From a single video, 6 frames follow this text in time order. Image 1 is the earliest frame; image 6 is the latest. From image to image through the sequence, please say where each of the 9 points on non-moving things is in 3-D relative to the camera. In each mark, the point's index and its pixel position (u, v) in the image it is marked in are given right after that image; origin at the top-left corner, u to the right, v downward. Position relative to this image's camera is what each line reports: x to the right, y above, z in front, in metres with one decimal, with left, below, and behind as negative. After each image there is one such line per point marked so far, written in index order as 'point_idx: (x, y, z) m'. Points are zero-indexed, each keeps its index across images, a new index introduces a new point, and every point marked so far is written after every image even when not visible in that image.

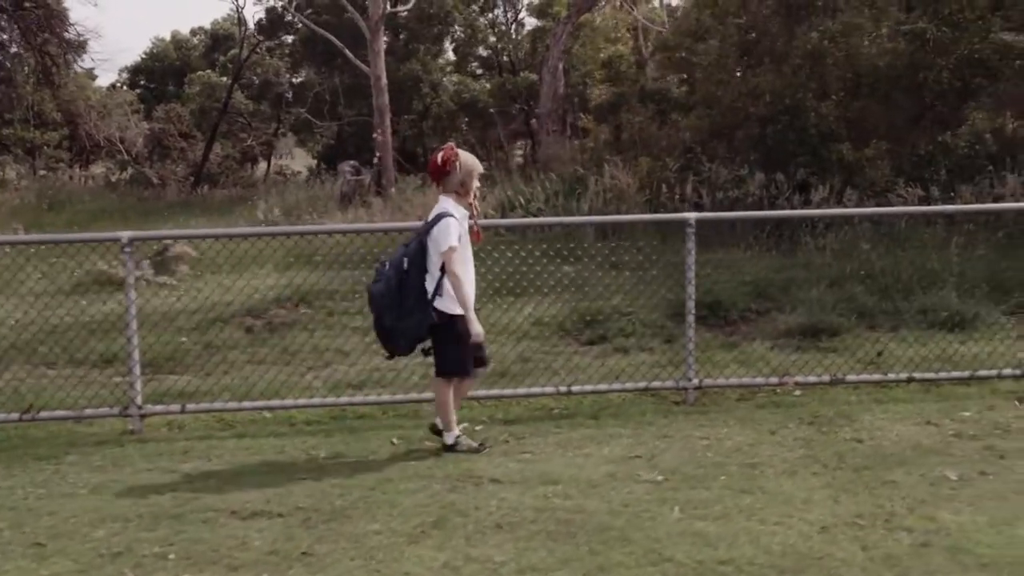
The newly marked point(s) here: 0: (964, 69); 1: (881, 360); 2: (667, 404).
0: (+5.5, +2.7, +10.4) m
1: (+2.8, -0.5, +6.5) m
2: (+1.0, -0.7, +5.5) m
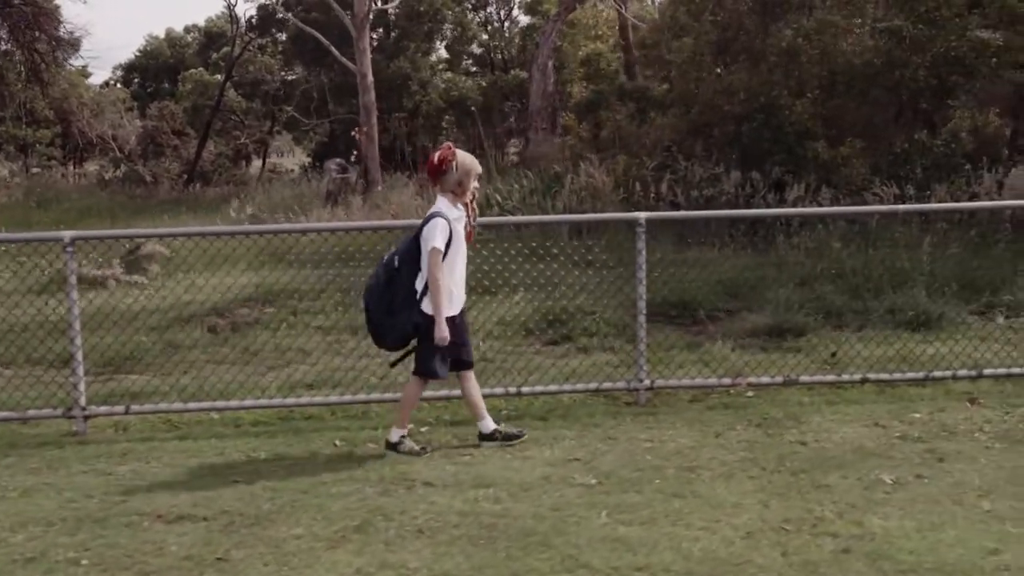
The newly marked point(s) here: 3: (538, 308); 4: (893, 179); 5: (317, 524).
0: (+5.2, +2.7, +10.3) m
1: (+2.5, -0.5, +6.4) m
2: (+0.7, -0.7, +5.4) m
3: (+0.2, -0.2, +8.0) m
4: (+4.8, +1.4, +10.6) m
5: (-0.8, -1.0, +3.7) m
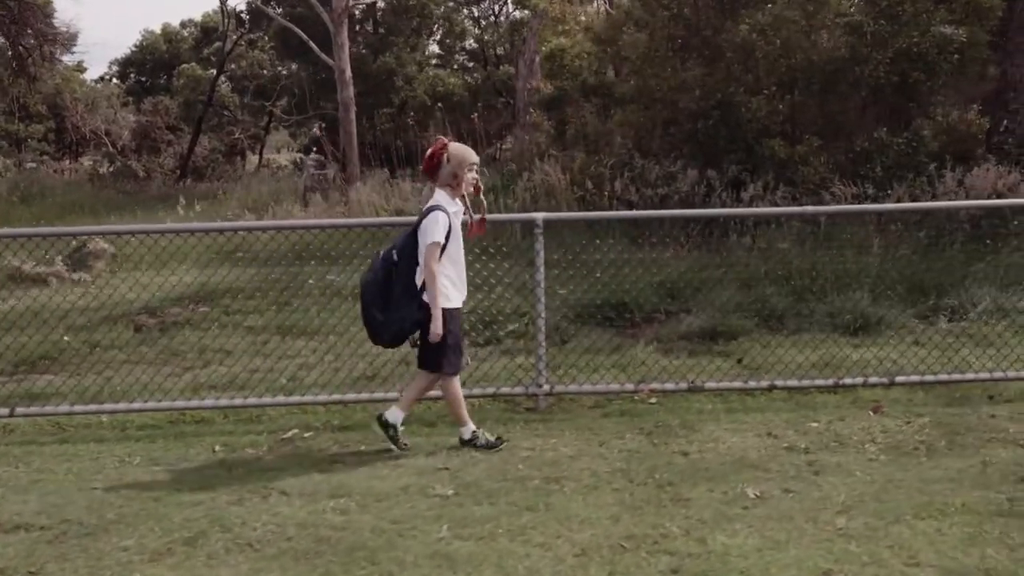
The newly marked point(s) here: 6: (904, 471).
0: (+4.6, +2.7, +10.1) m
1: (+1.8, -0.6, +6.3) m
2: (0.0, -0.8, +5.3) m
3: (-0.4, -0.2, +7.9) m
4: (+4.2, +1.3, +10.5) m
5: (-1.5, -1.0, +3.6) m
6: (+1.8, -0.9, +4.0) m
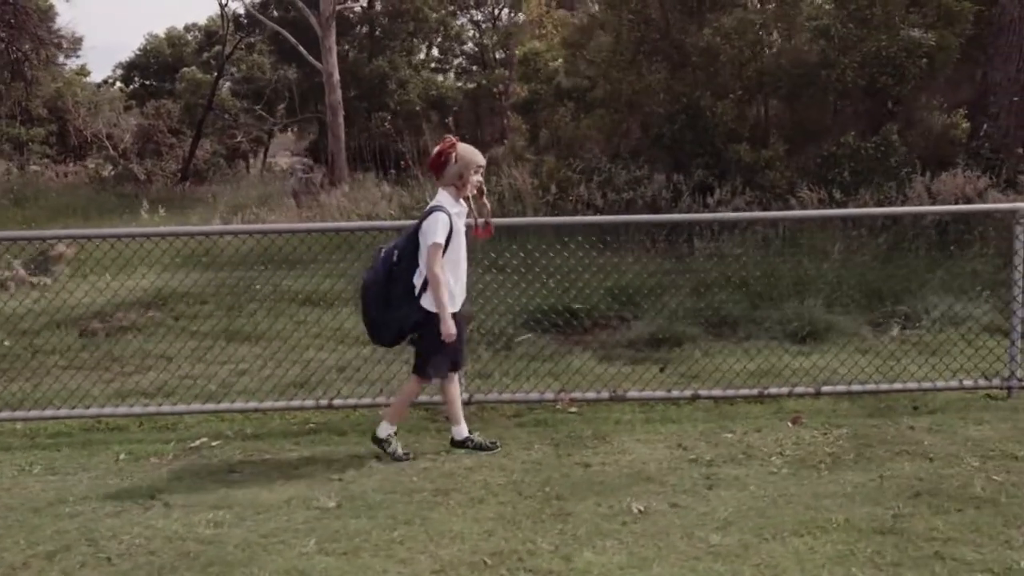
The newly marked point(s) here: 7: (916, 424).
0: (+4.2, +2.6, +10.0) m
1: (+1.3, -0.6, +6.2) m
2: (-0.5, -0.8, +5.2) m
3: (-0.8, -0.2, +7.8) m
4: (+3.7, +1.3, +10.3) m
5: (-2.0, -1.1, +3.5) m
6: (+1.3, -0.9, +3.9) m
7: (+2.3, -0.8, +4.8) m
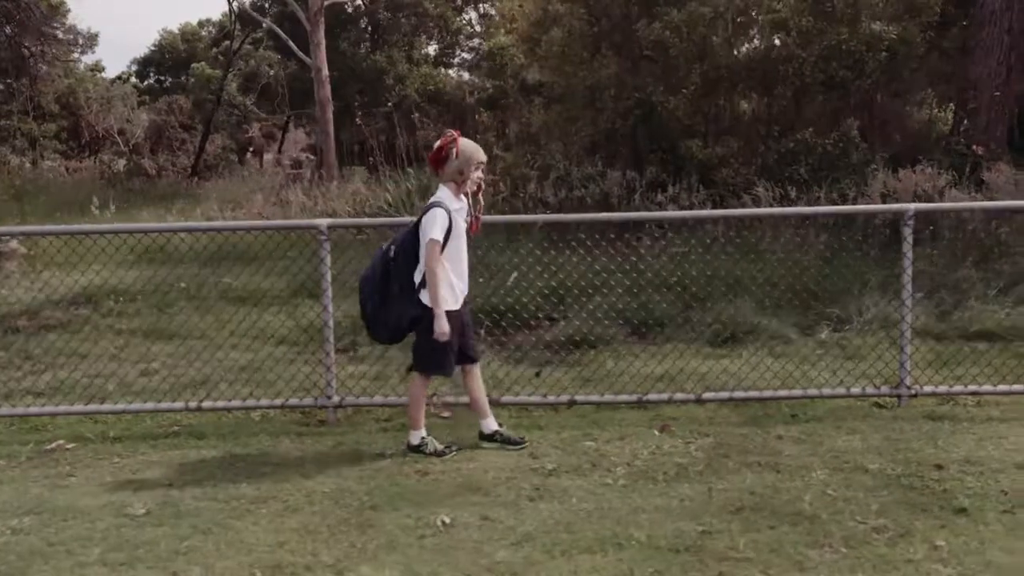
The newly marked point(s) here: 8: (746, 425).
0: (+3.6, +2.6, +9.7) m
1: (+0.6, -0.6, +6.0) m
2: (-1.2, -0.8, +5.1) m
3: (-1.5, -0.2, +7.8) m
4: (+3.1, +1.3, +10.1) m
5: (-2.9, -1.1, +3.5) m
6: (+0.5, -0.9, +3.8) m
7: (+1.5, -0.8, +4.6) m
8: (+1.3, -0.8, +4.8) m
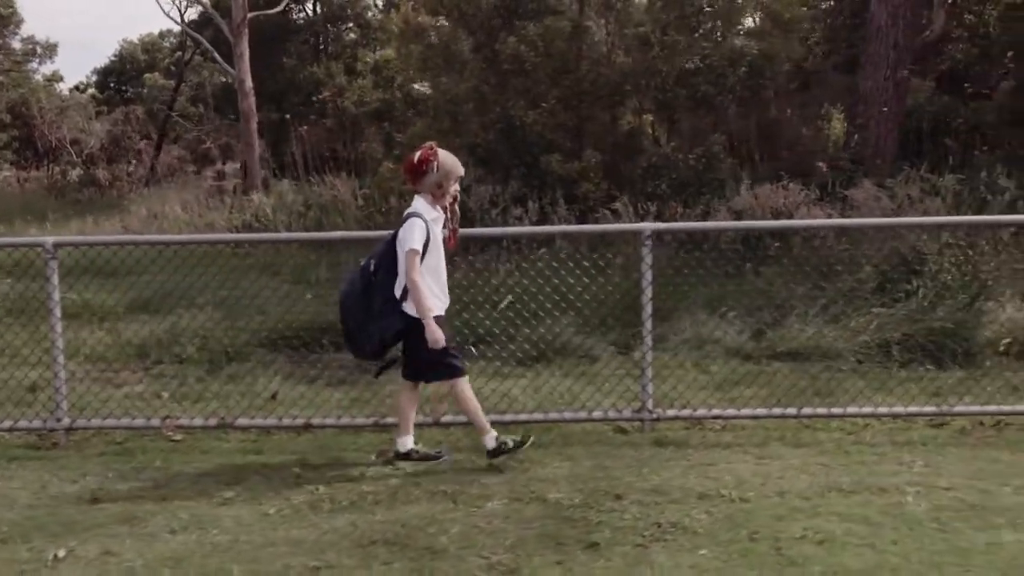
0: (+2.0, +2.4, +9.7) m
1: (-0.9, -0.8, +5.9) m
2: (-2.8, -0.9, +5.0) m
3: (-3.1, -0.4, +7.6) m
4: (+1.6, +1.1, +10.0) m
5: (-4.4, -1.2, +3.3) m
6: (-1.0, -1.0, +3.7) m
7: (-0.1, -0.9, +4.5) m
8: (-0.2, -0.9, +4.7) m
